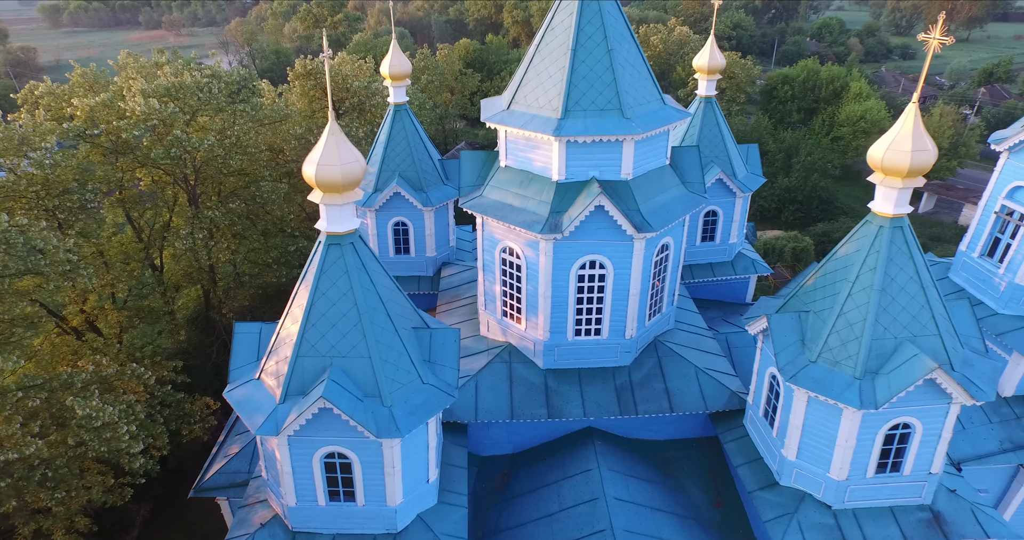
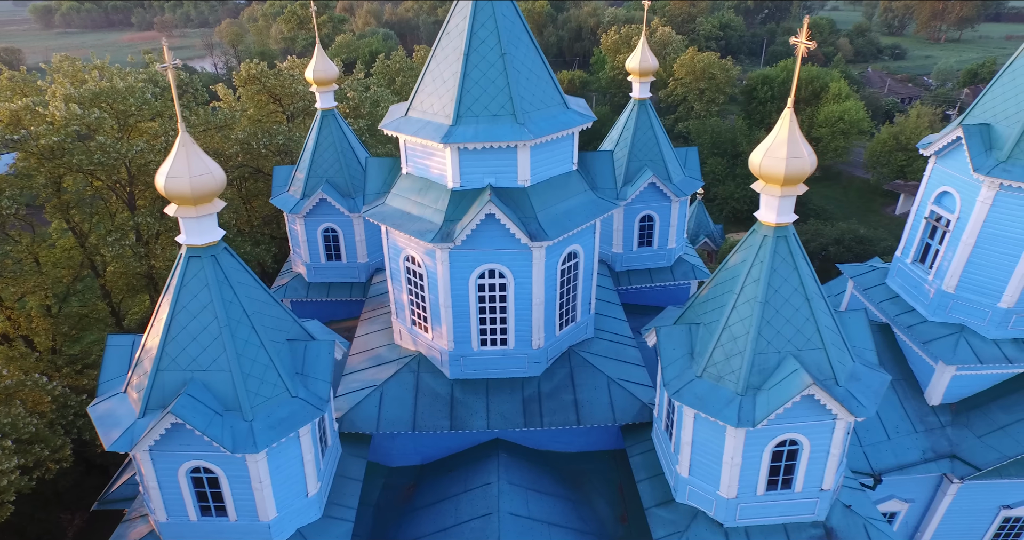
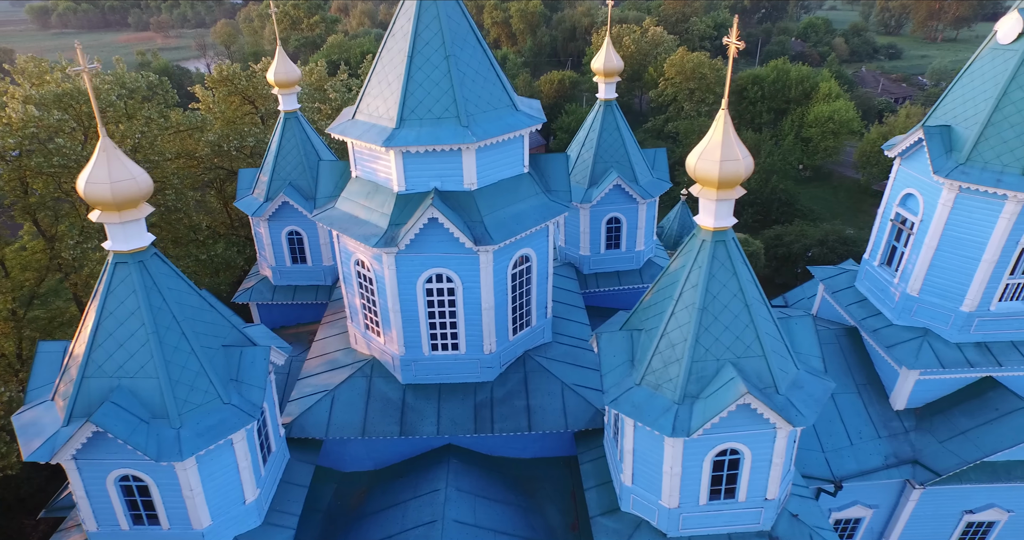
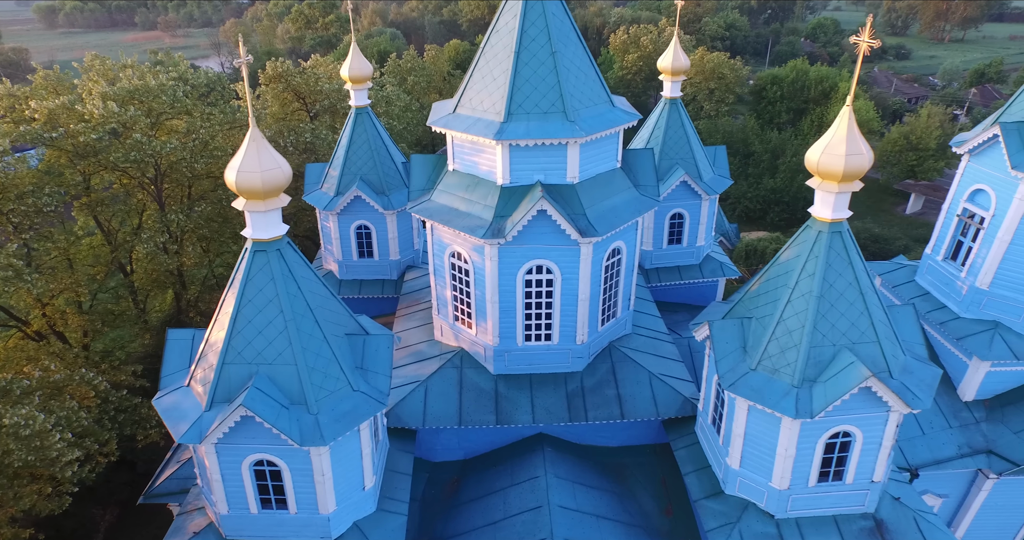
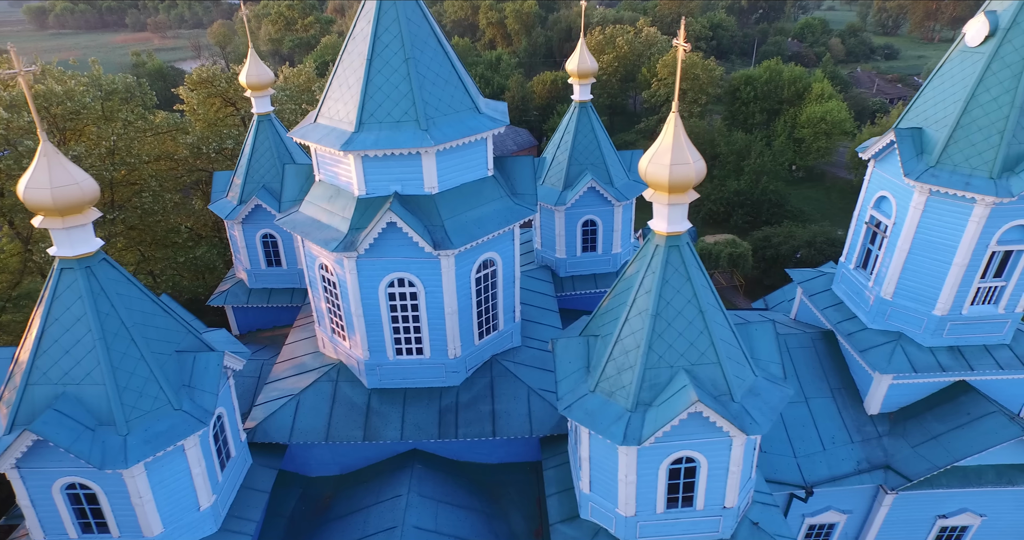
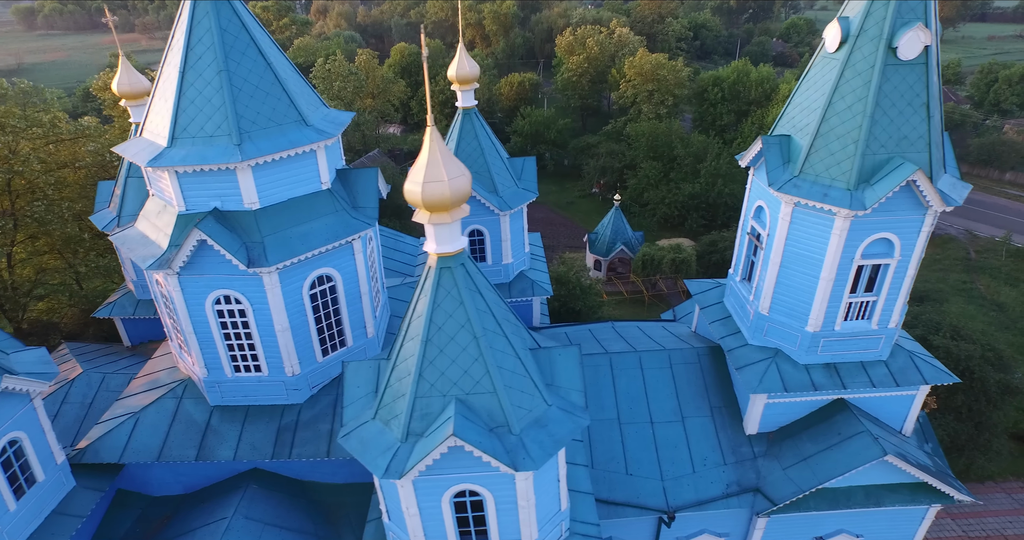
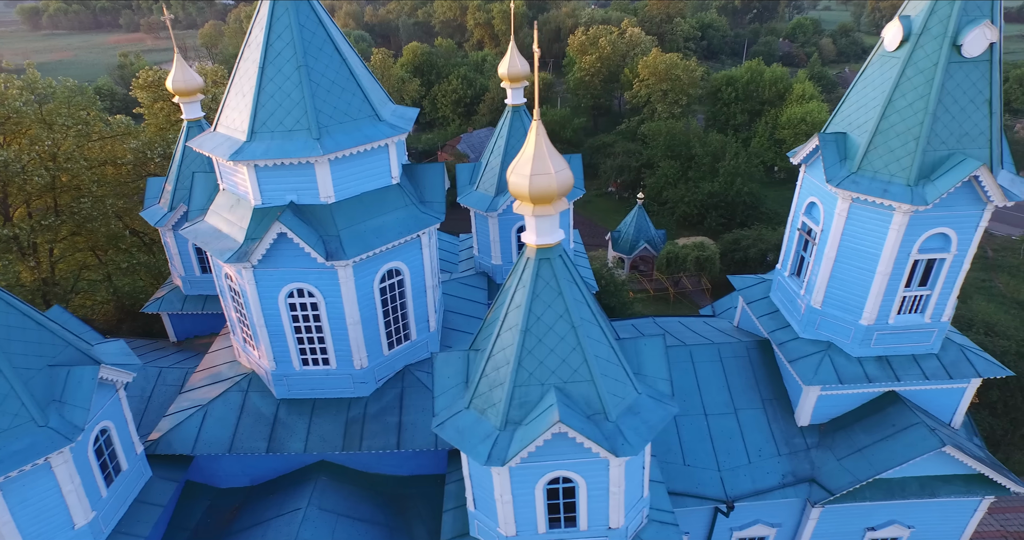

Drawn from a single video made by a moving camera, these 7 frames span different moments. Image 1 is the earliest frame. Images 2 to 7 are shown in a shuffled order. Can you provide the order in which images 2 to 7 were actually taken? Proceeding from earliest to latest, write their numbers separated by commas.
4, 2, 3, 5, 7, 6
